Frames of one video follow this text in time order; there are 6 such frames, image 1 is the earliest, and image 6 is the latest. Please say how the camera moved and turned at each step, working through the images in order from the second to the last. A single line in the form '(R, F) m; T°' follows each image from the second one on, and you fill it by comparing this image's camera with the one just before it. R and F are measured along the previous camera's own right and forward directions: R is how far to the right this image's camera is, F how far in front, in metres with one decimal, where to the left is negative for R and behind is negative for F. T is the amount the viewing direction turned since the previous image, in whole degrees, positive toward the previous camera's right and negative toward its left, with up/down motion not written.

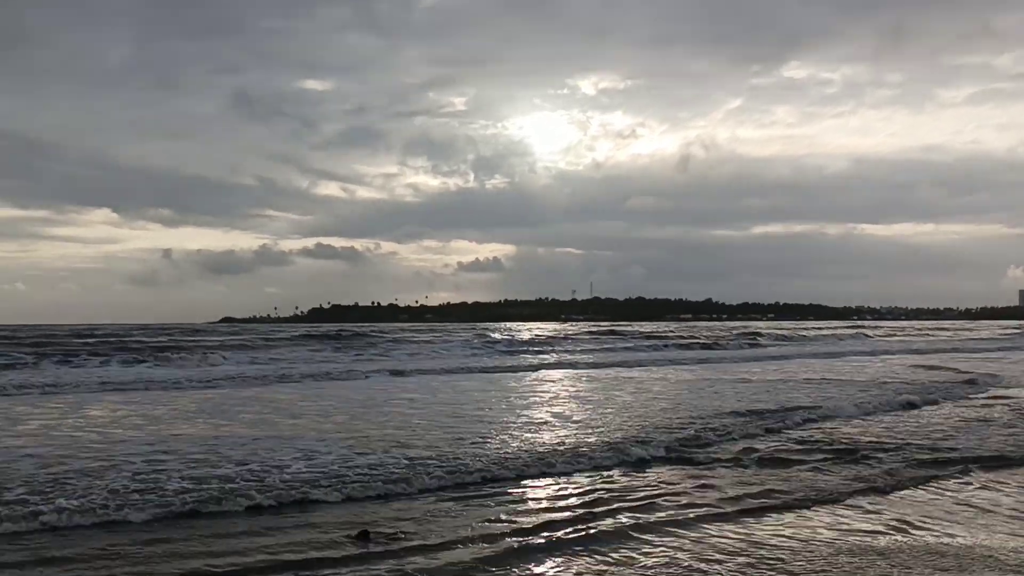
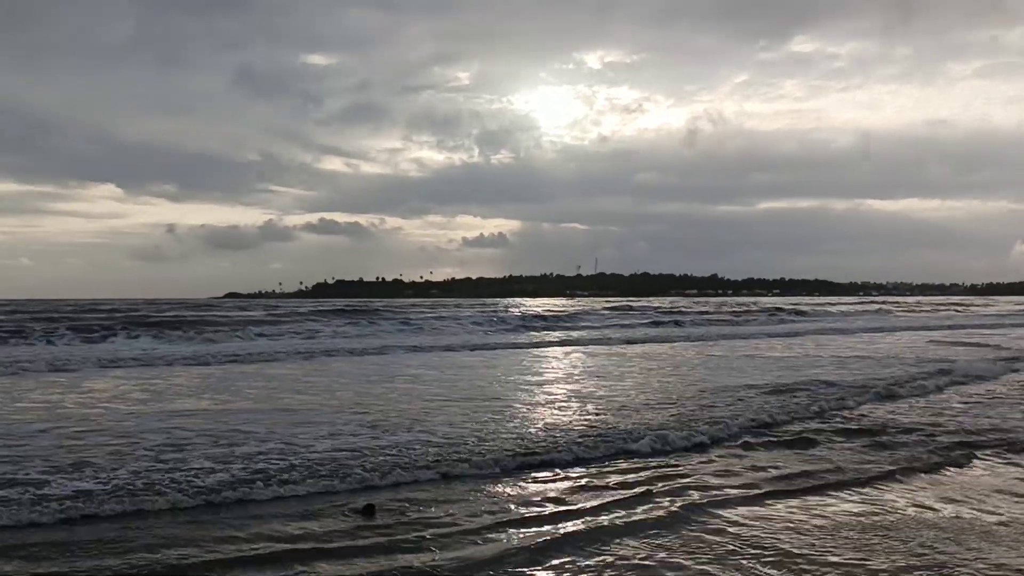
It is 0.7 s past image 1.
(-0.1, +0.4) m; 0°
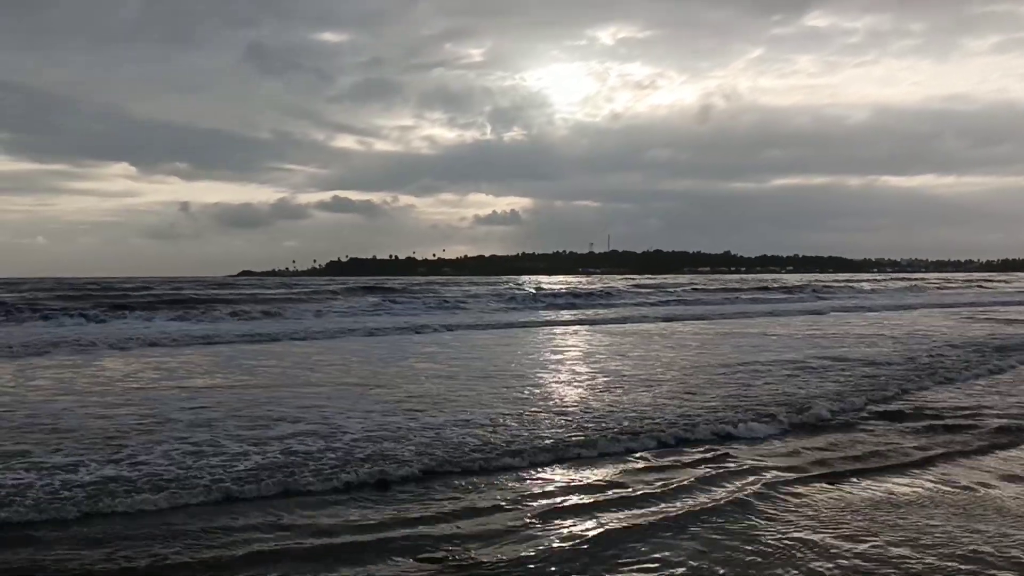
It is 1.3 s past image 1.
(-0.1, +0.3) m; -1°
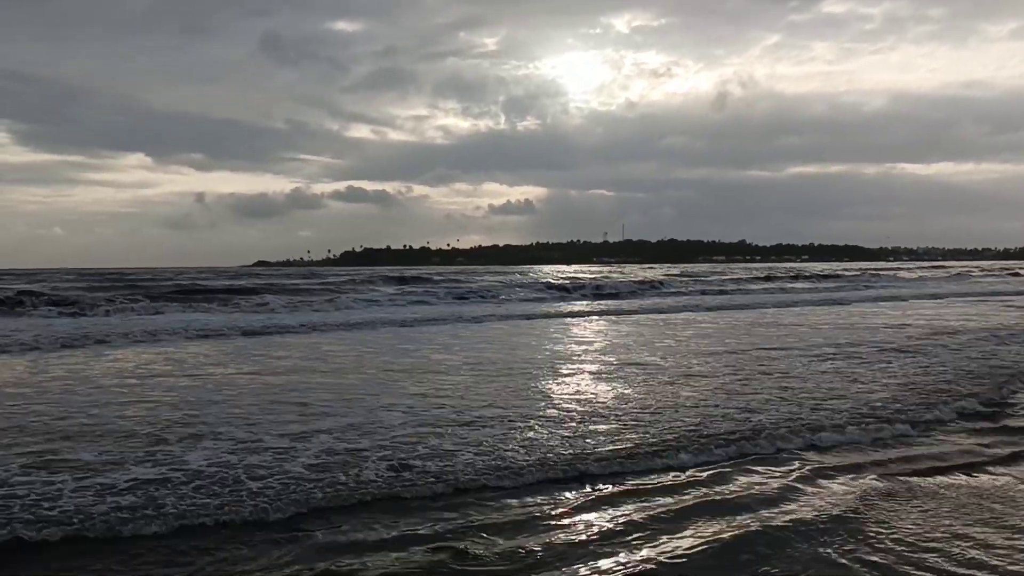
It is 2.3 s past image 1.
(-0.2, +0.5) m; -1°
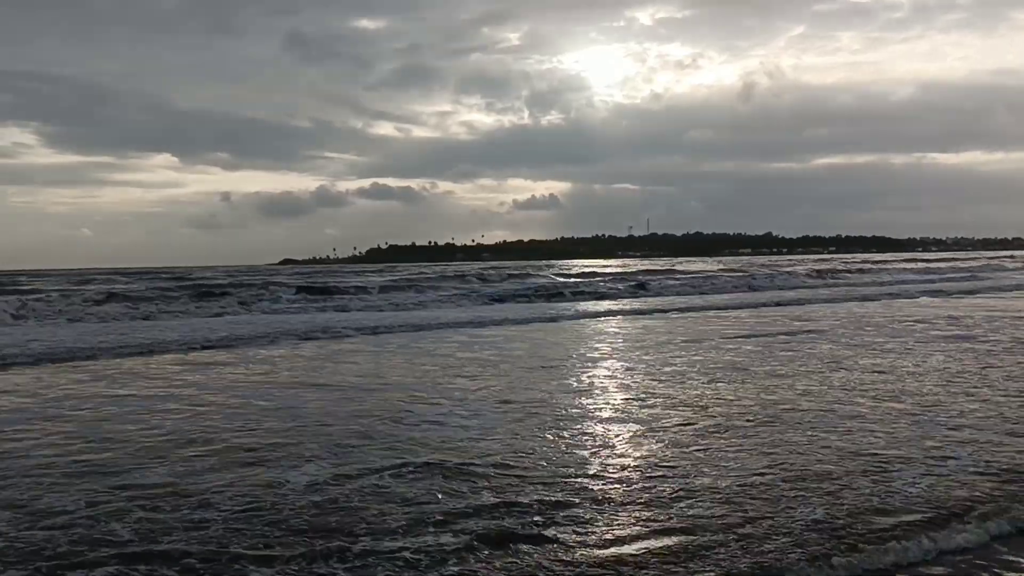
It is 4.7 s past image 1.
(-0.3, +0.6) m; -1°
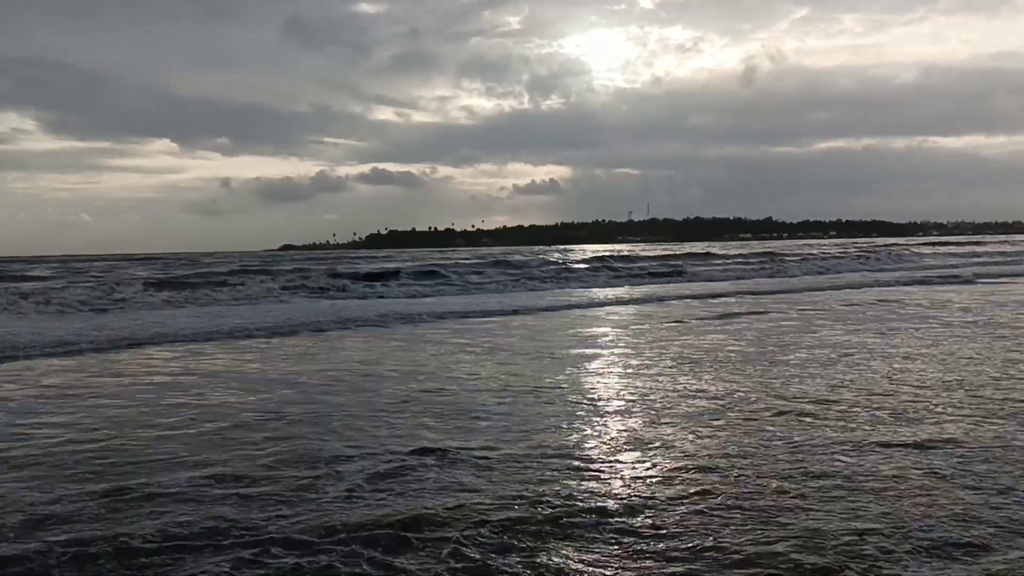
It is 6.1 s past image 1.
(-0.1, +0.9) m; 0°
